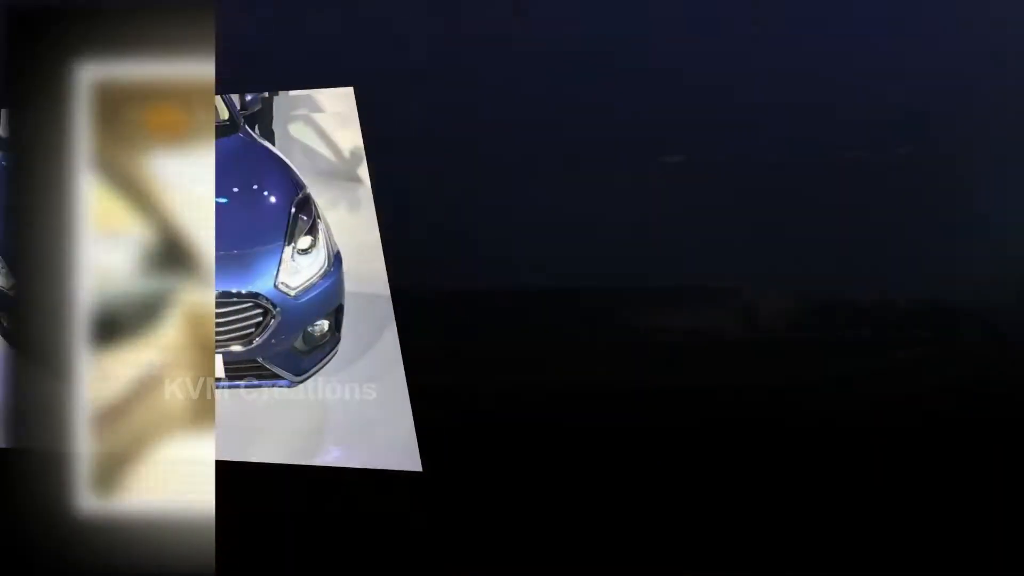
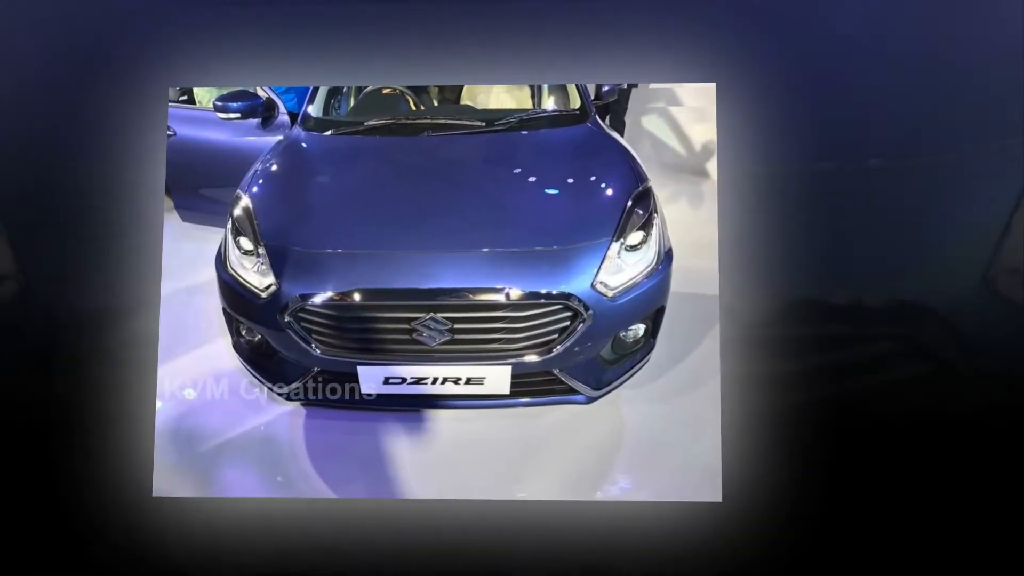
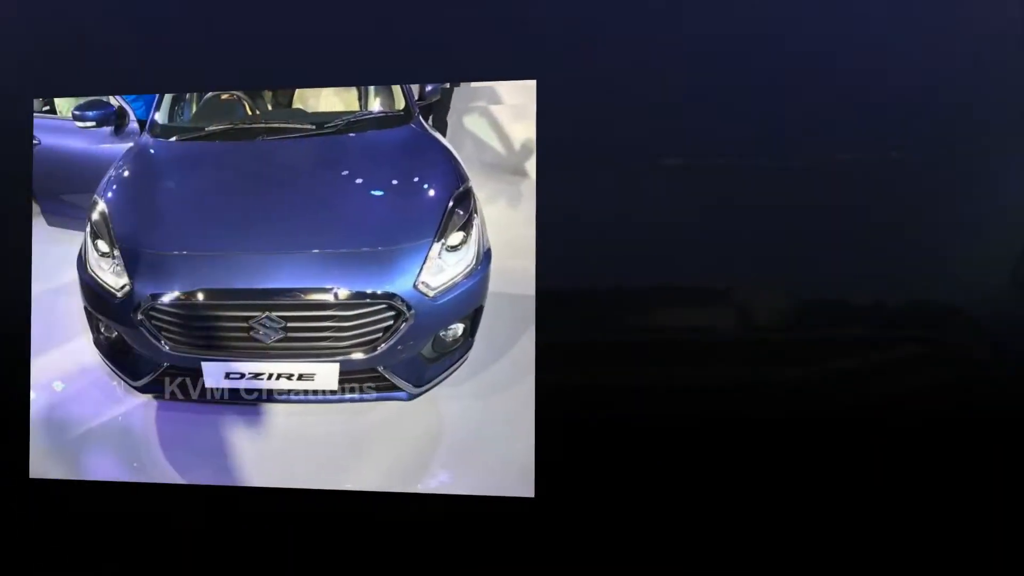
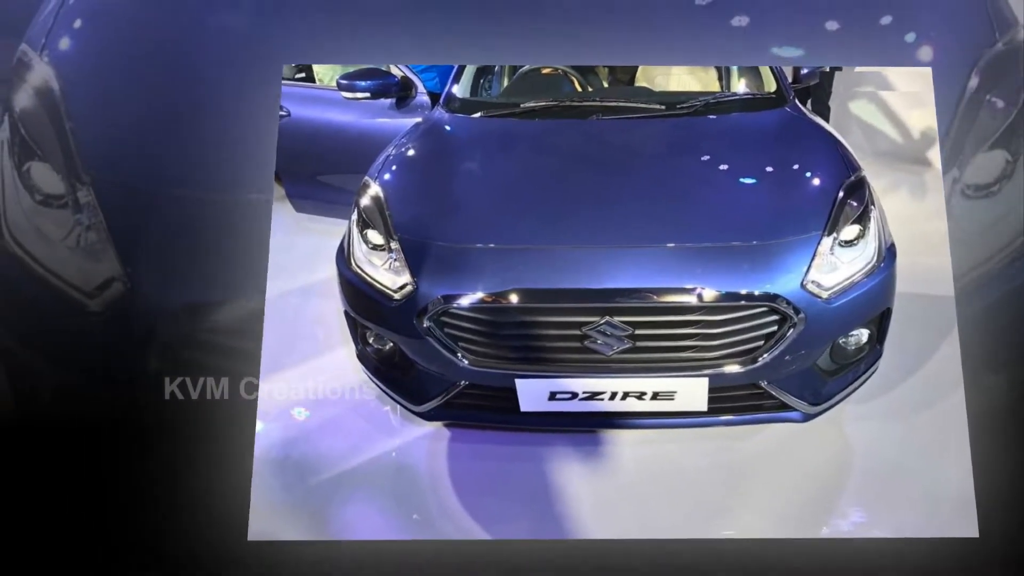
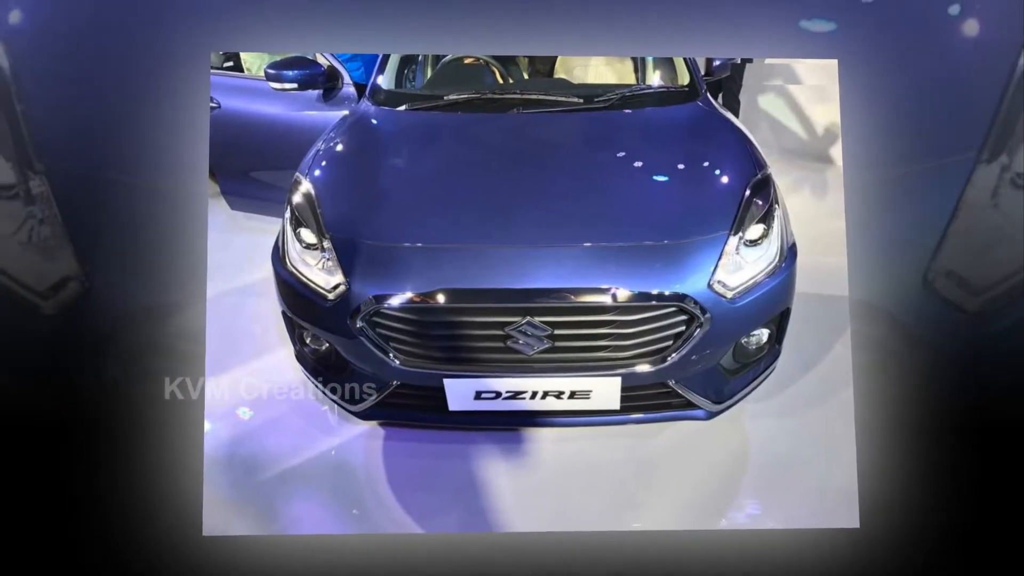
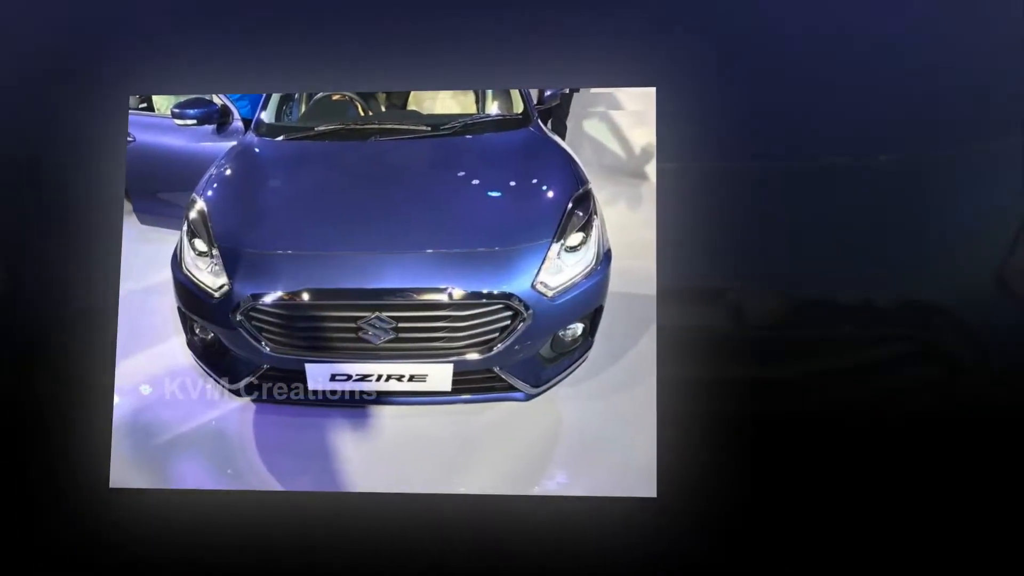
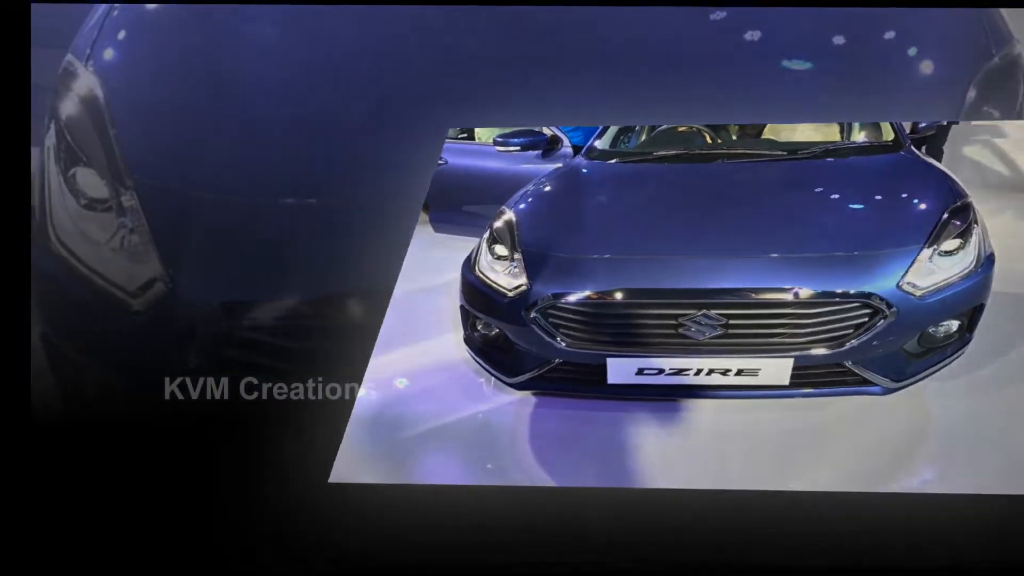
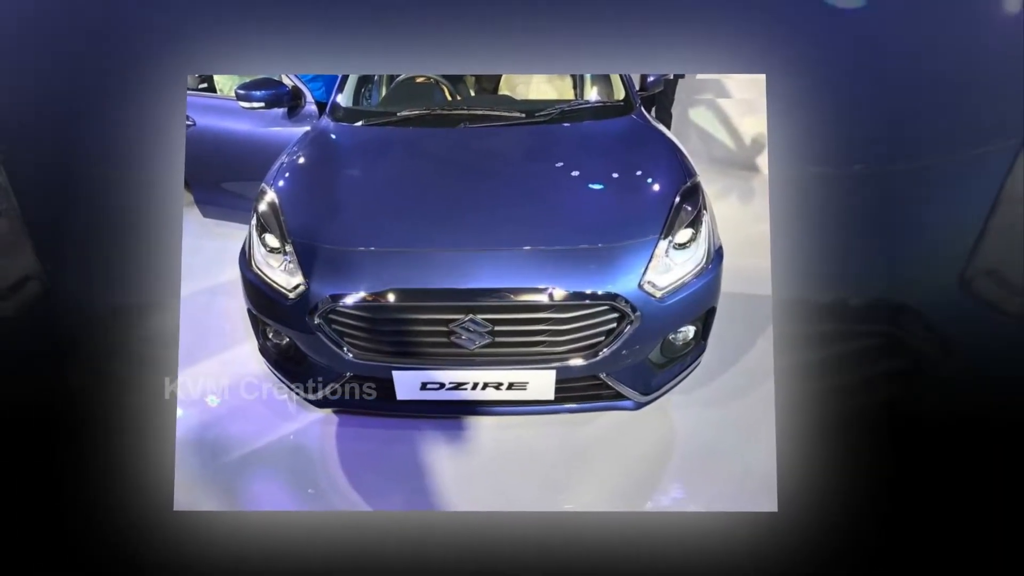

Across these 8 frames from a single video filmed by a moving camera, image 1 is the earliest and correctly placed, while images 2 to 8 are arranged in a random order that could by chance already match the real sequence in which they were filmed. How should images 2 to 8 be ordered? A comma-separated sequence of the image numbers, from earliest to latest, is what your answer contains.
3, 6, 2, 8, 5, 4, 7
